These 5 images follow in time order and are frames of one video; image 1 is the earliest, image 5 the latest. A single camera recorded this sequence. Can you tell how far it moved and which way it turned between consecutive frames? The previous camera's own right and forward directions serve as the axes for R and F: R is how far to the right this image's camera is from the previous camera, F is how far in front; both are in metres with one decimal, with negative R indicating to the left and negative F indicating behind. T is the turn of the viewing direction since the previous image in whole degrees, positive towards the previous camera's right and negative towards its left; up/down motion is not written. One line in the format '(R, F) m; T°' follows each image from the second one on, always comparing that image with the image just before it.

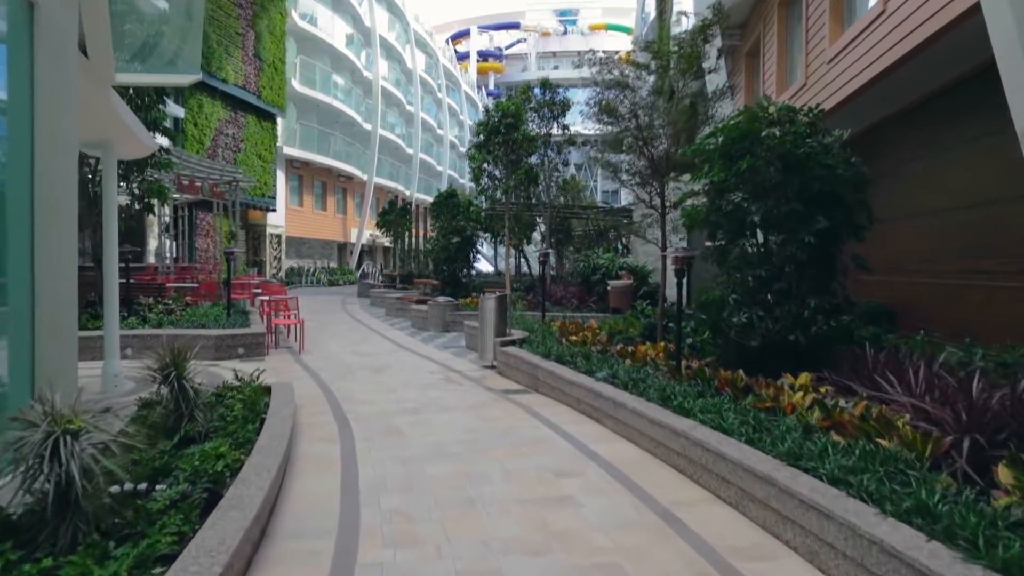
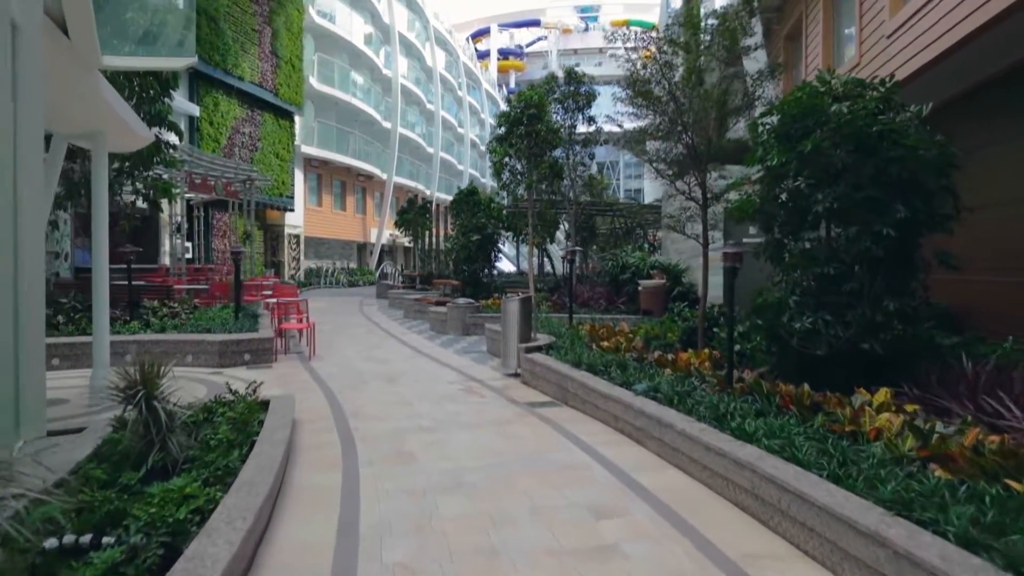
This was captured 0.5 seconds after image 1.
(0.0, +0.8) m; -2°
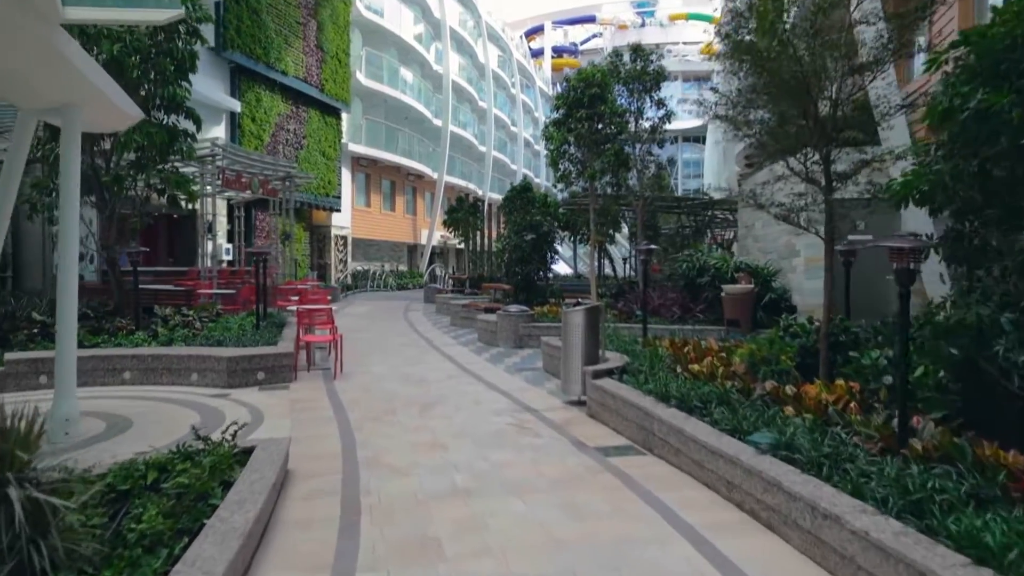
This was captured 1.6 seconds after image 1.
(-0.1, +1.8) m; -4°
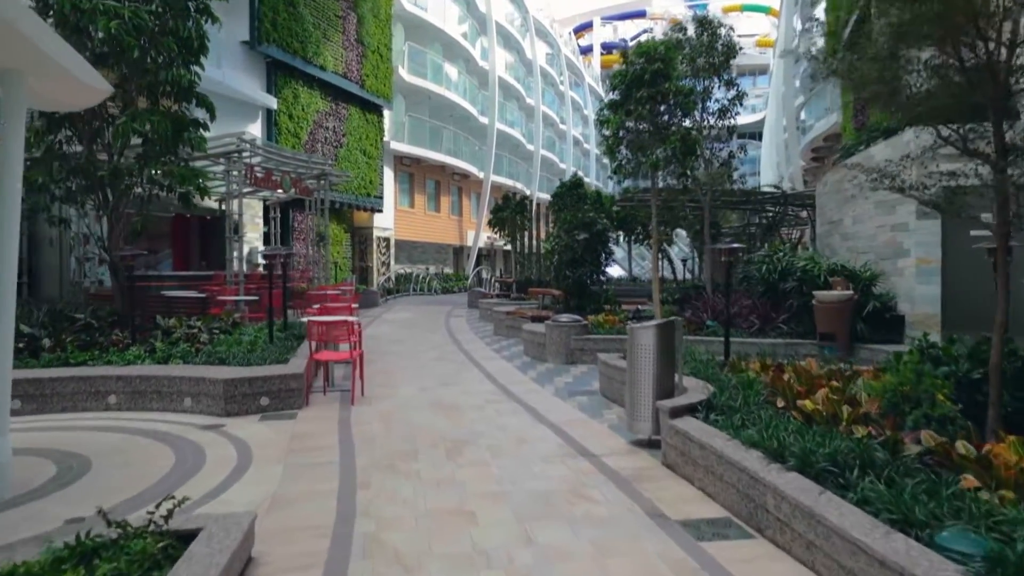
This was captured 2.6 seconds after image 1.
(0.0, +1.6) m; -4°
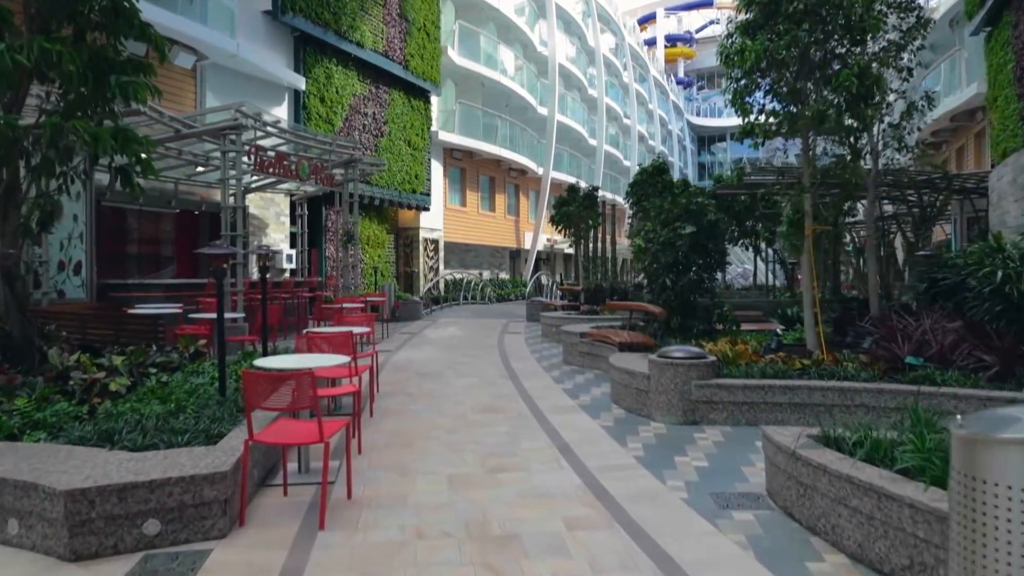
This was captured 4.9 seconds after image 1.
(-0.3, +3.8) m; -4°
